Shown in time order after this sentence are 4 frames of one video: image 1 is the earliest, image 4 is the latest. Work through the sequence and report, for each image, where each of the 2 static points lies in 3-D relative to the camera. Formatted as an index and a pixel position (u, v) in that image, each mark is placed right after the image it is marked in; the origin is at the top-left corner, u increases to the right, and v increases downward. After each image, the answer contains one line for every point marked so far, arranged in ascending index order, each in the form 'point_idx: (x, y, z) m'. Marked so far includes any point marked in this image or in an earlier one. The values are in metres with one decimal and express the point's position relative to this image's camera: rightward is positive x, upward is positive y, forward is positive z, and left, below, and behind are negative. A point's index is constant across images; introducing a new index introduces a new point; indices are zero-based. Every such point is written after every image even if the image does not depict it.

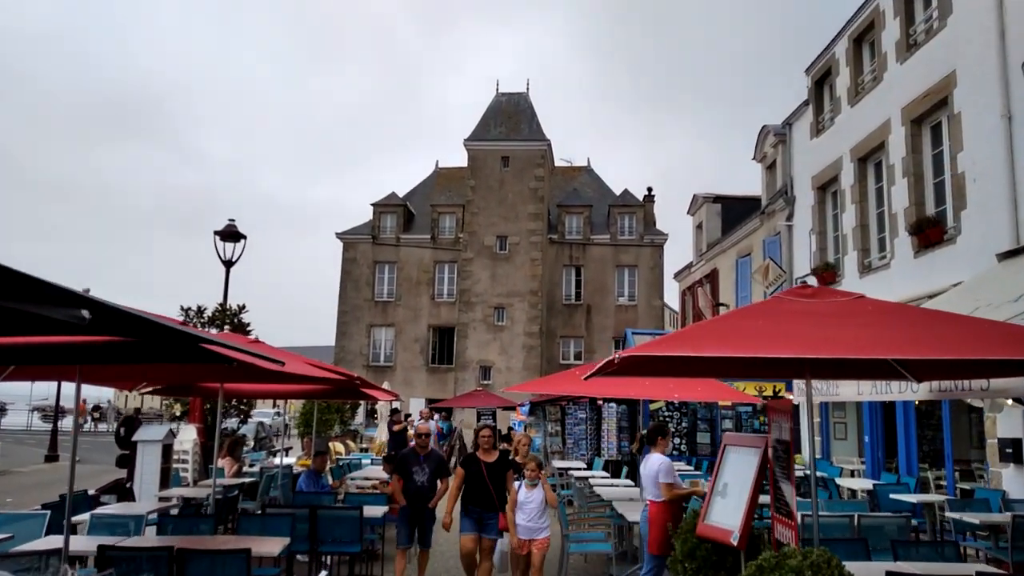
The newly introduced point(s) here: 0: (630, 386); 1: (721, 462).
0: (+1.5, -1.2, +9.3) m
1: (+1.7, -1.4, +6.1) m
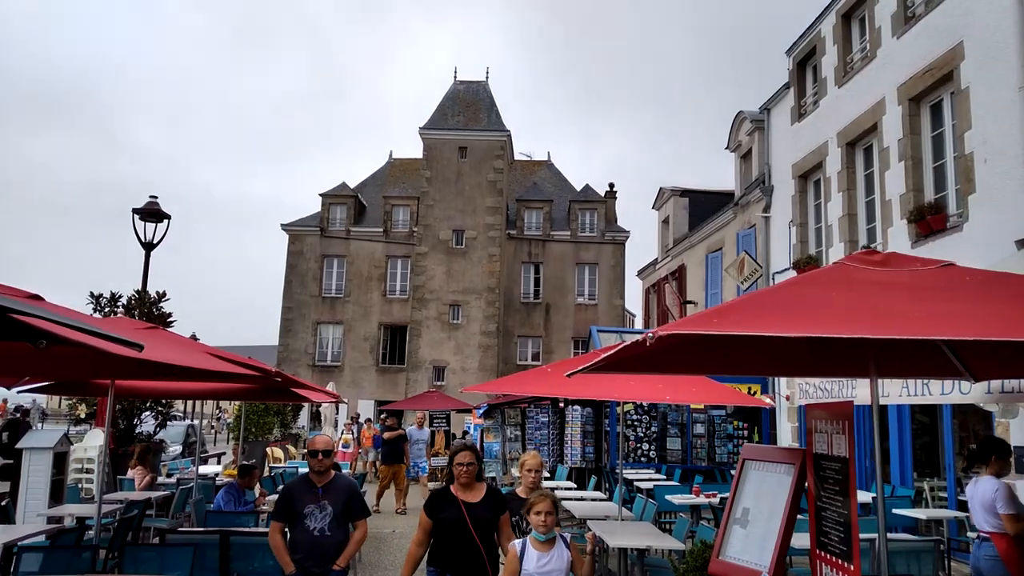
0: (+1.1, -1.0, +8.0) m
1: (+1.5, -1.2, +4.8) m
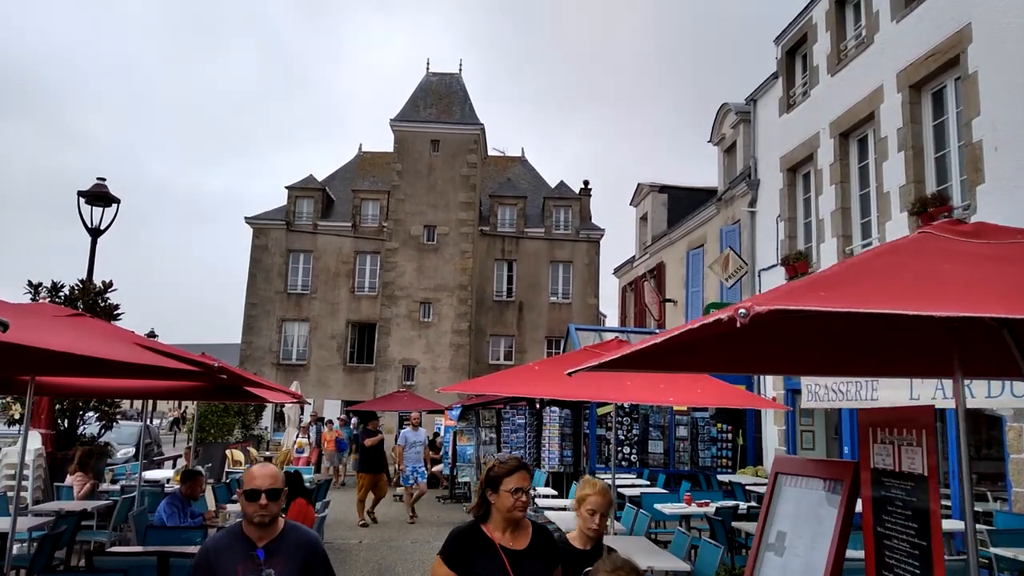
0: (+0.9, -0.9, +7.2) m
1: (+1.4, -1.1, +4.1) m
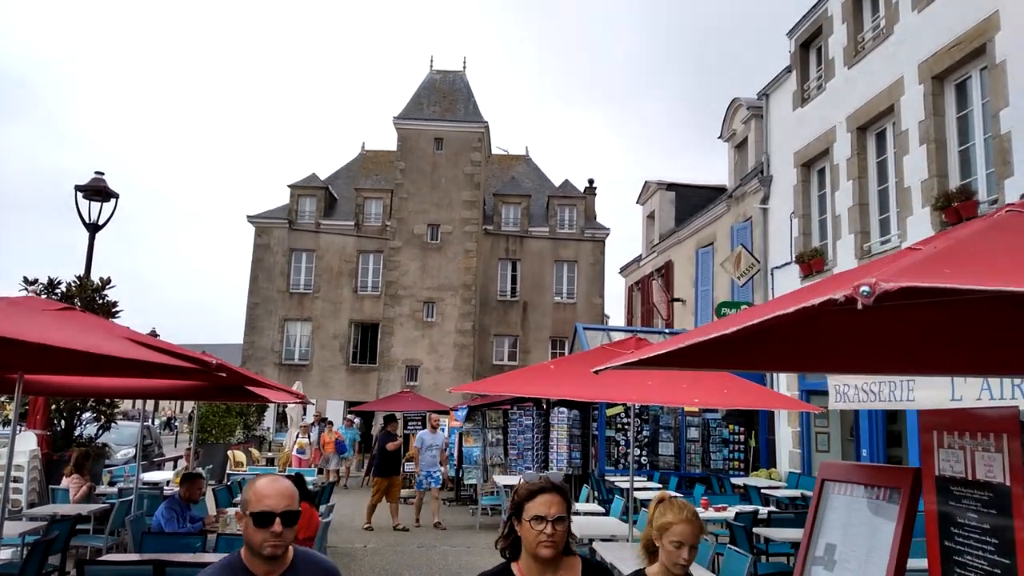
0: (+1.0, -0.9, +6.9) m
1: (+1.5, -1.1, +3.8) m
